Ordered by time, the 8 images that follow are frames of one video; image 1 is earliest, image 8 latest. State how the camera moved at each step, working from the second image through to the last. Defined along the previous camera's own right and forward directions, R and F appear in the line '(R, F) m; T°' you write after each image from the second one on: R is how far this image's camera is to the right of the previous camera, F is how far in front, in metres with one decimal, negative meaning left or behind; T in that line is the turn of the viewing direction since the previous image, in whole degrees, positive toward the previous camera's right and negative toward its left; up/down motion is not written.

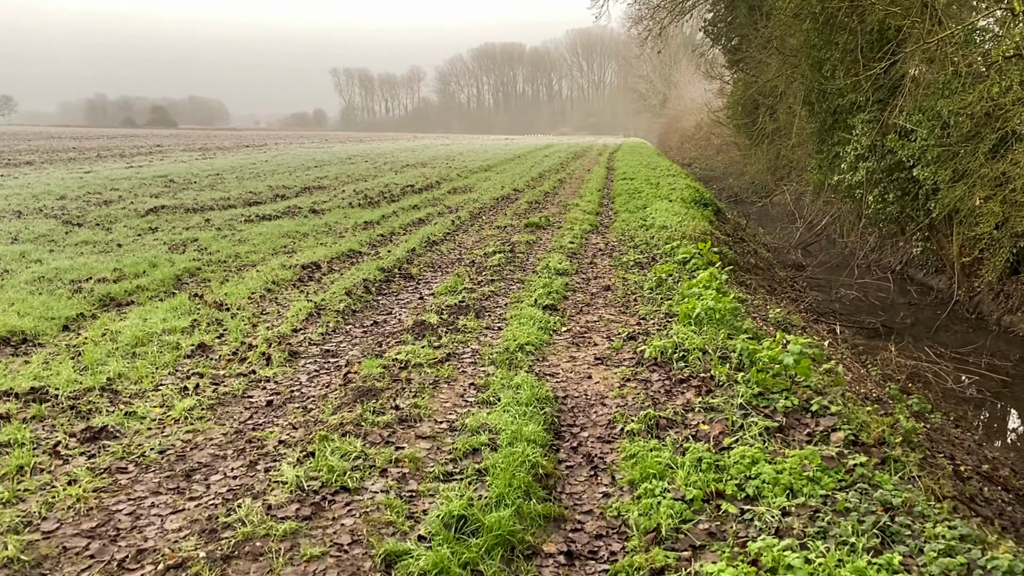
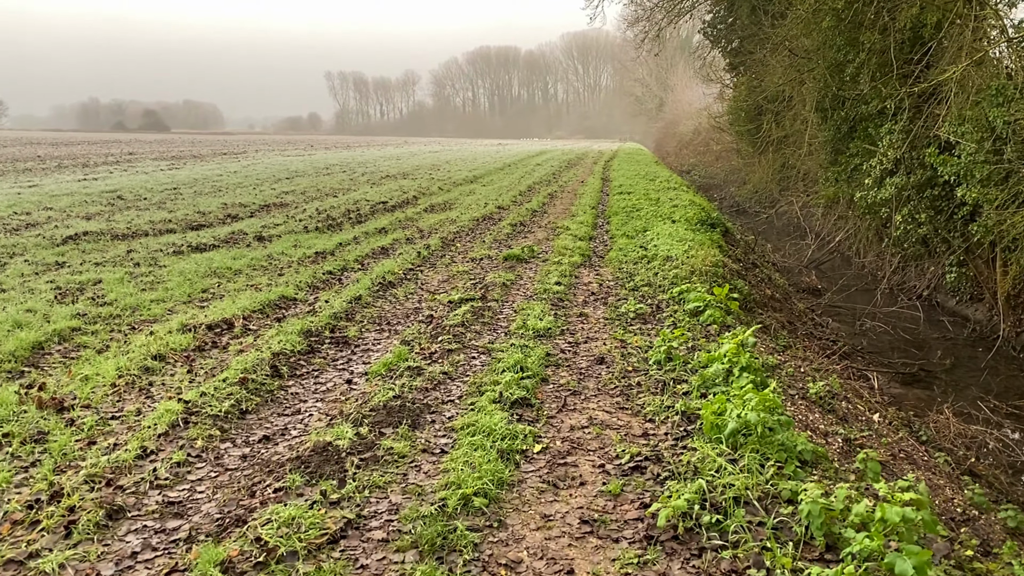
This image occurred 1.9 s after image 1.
(+0.2, +1.9) m; 0°
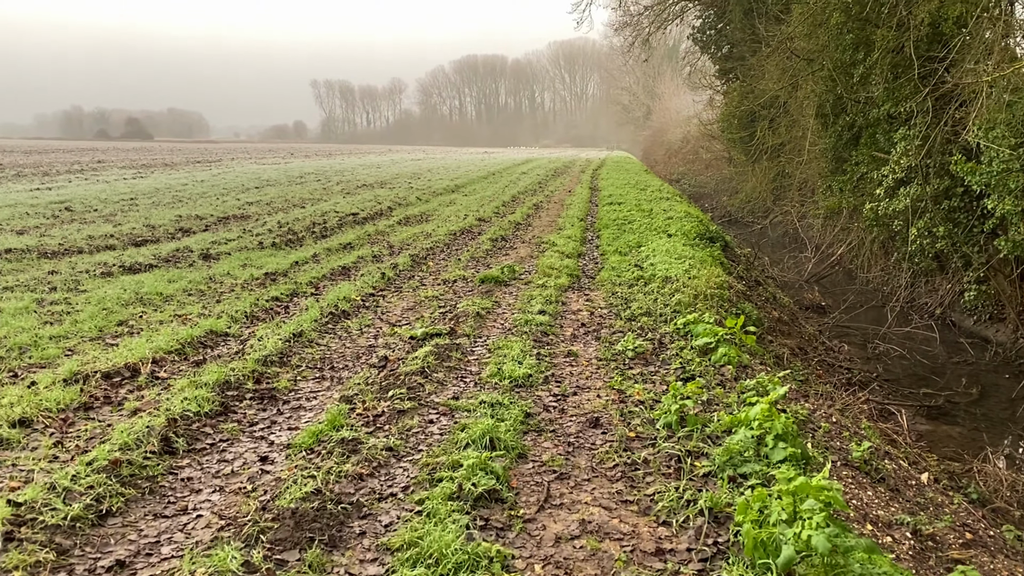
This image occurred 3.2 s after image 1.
(+0.1, +1.3) m; +1°
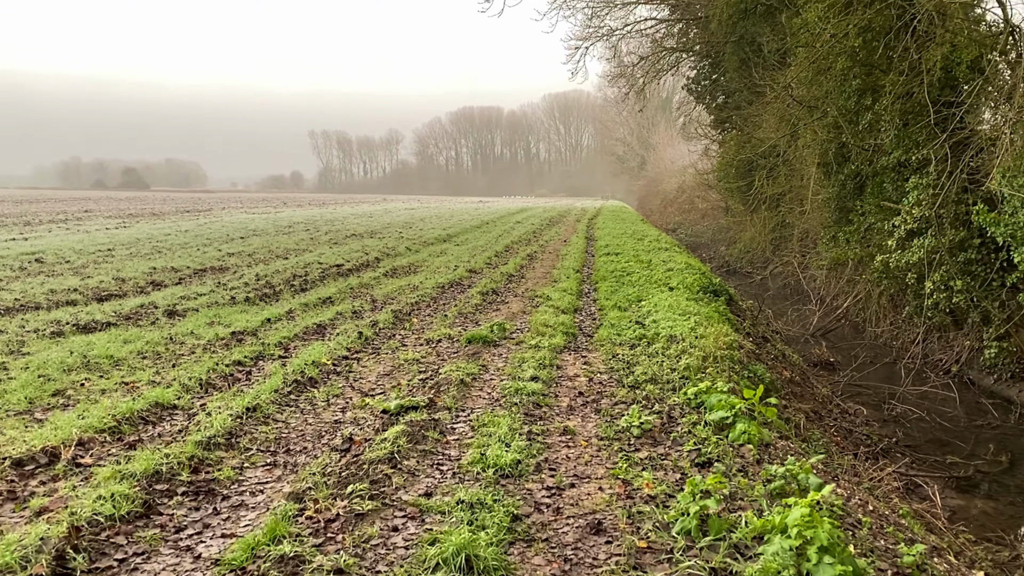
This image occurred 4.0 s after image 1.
(+0.1, +0.8) m; 0°
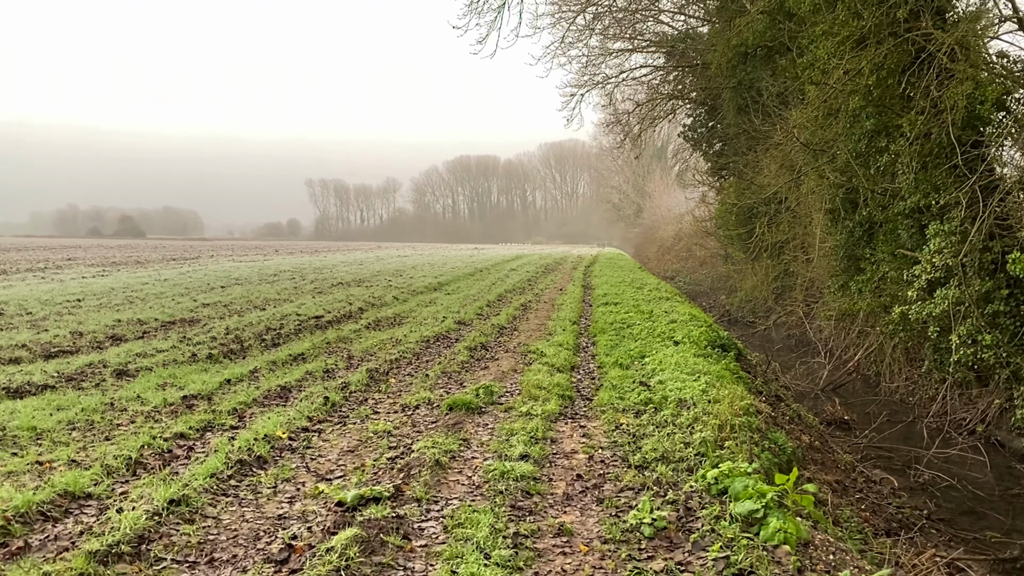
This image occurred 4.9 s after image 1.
(+0.1, +0.9) m; 0°
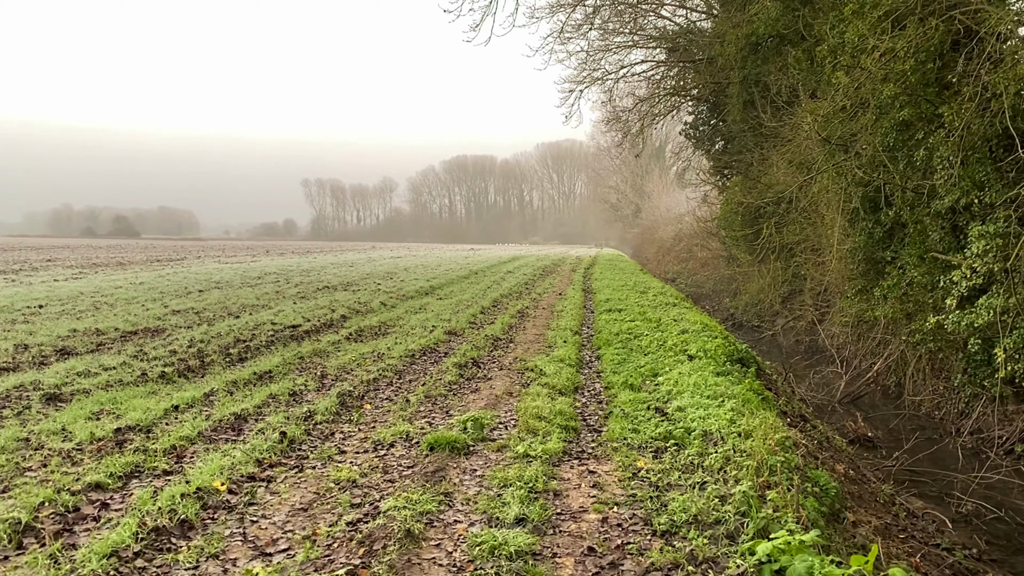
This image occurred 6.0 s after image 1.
(0.0, +1.2) m; 0°
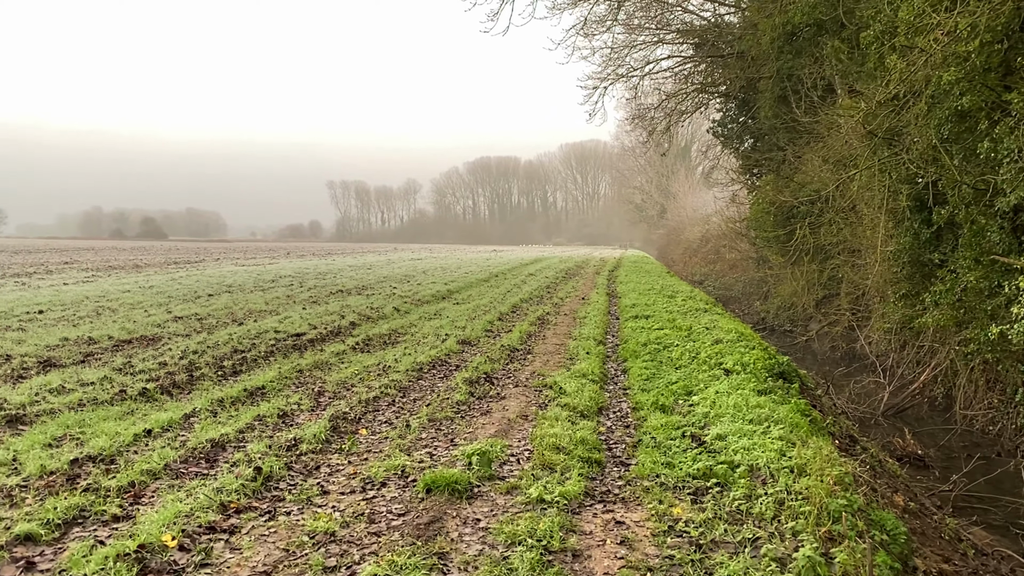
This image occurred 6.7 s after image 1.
(+0.1, +0.9) m; -2°
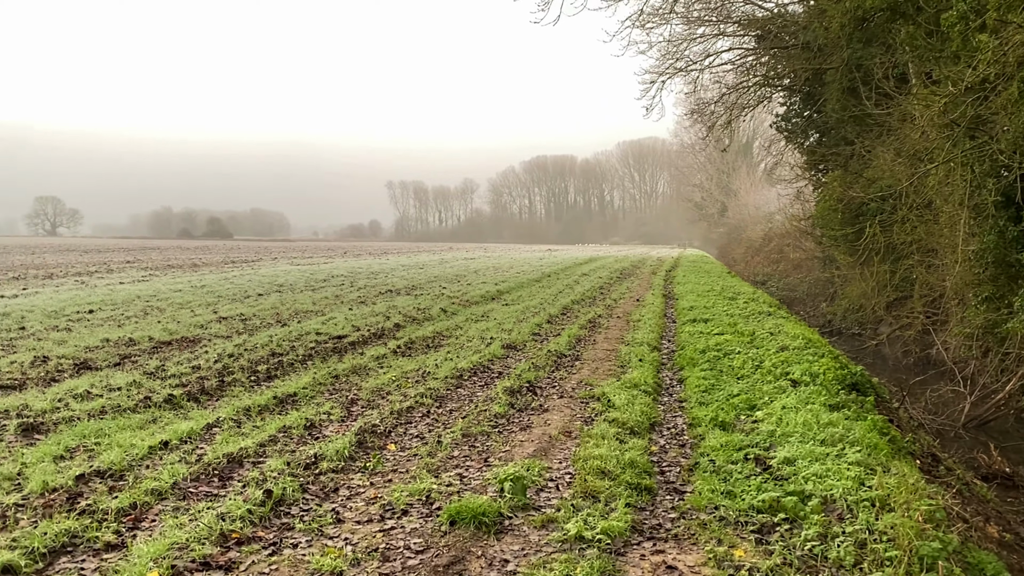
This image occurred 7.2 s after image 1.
(+0.1, +0.6) m; -4°
